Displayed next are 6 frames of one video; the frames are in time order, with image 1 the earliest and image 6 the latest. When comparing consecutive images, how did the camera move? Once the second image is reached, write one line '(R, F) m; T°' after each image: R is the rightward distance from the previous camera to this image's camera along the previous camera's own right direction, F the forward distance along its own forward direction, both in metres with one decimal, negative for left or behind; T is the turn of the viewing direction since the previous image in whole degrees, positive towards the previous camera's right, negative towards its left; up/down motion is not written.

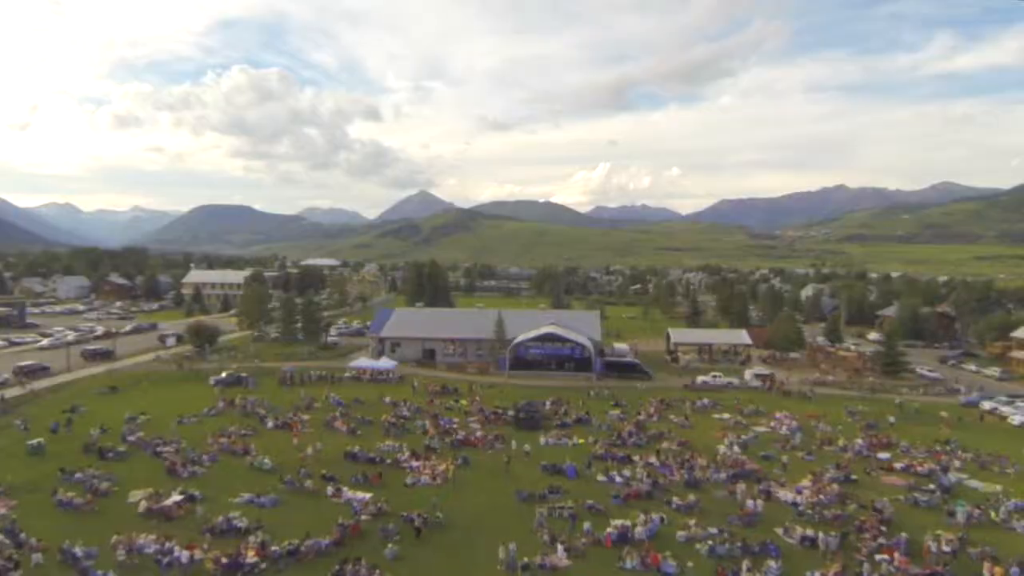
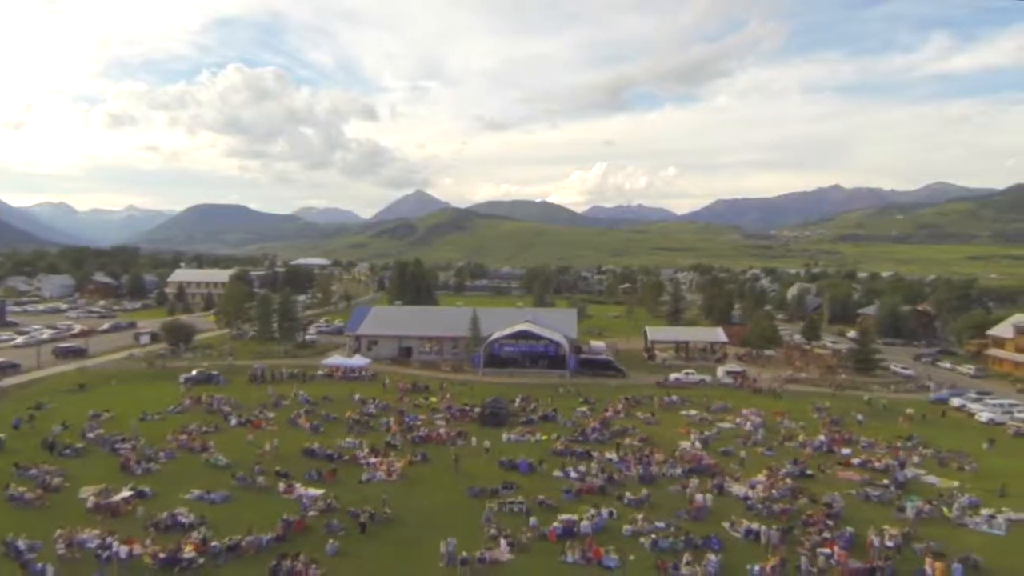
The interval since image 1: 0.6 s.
(+2.5, -0.1) m; 0°
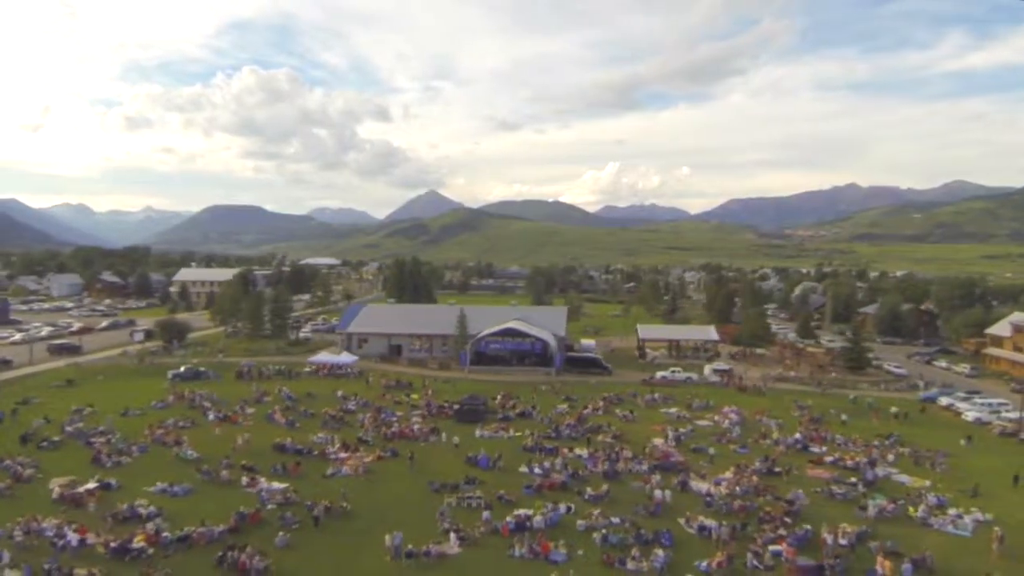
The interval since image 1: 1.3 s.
(+3.0, -0.1) m; -2°
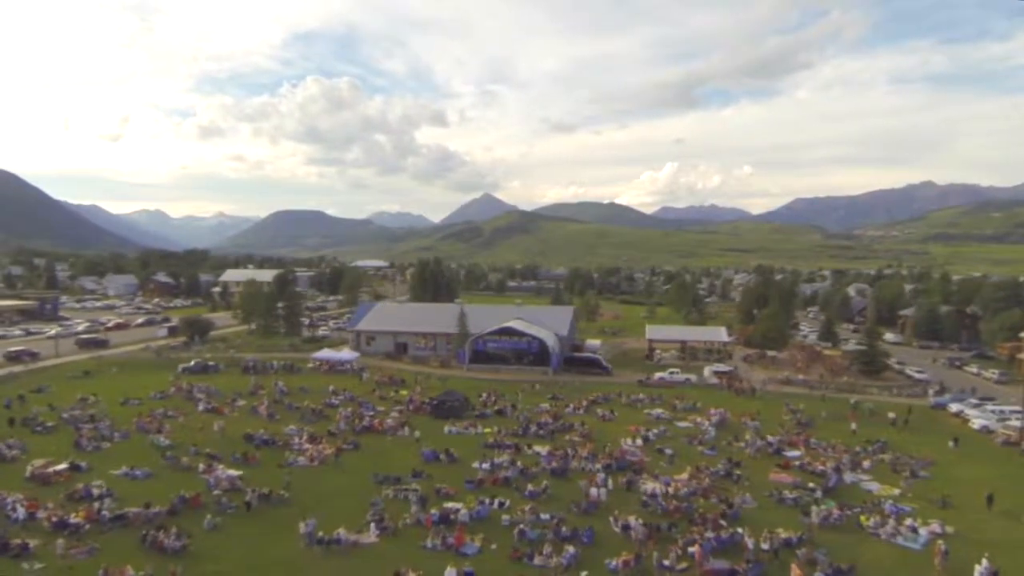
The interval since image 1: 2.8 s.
(+6.7, +0.1) m; -6°
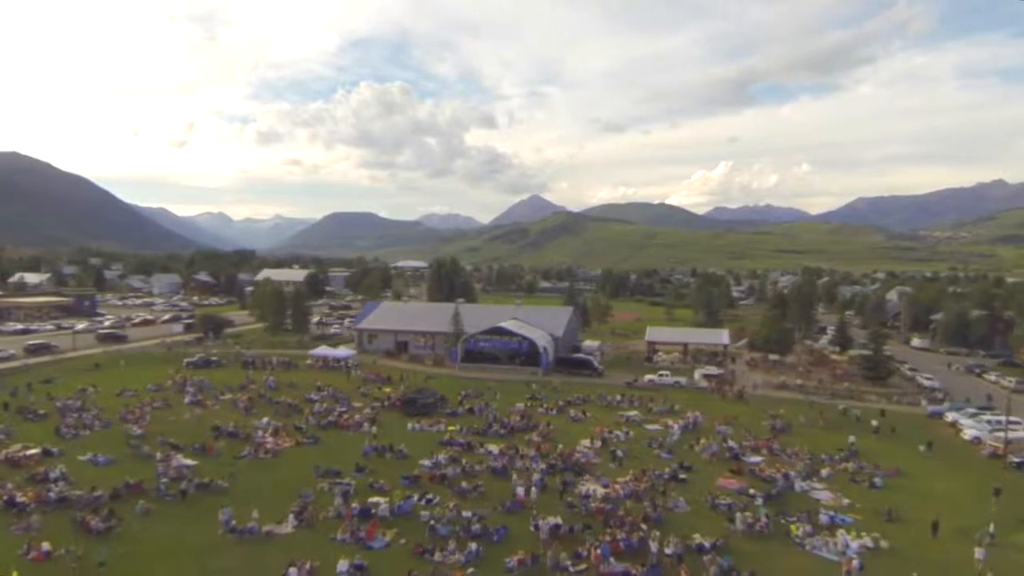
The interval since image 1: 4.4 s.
(+6.7, +0.2) m; -6°
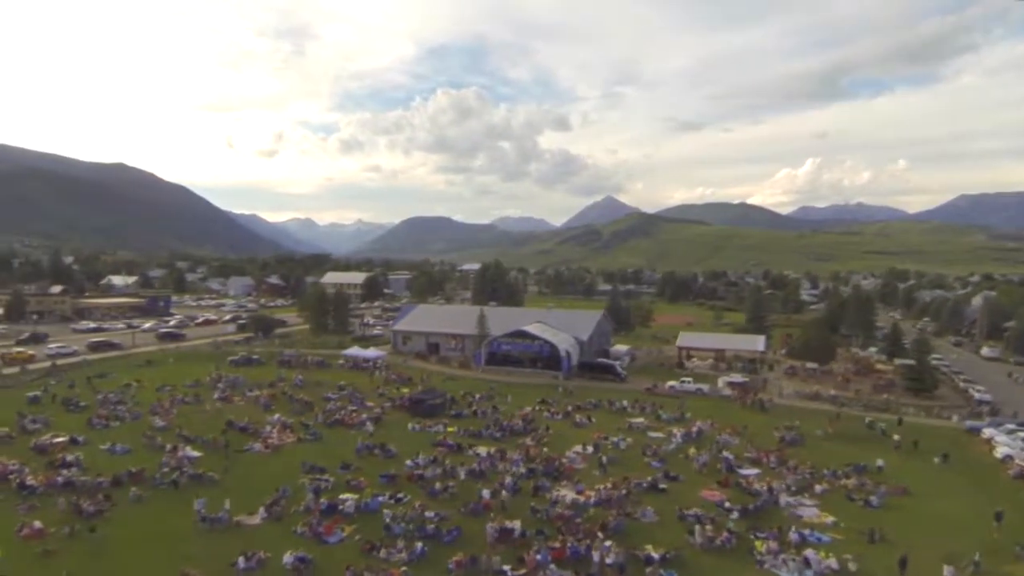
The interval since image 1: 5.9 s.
(+6.0, +0.4) m; -8°
